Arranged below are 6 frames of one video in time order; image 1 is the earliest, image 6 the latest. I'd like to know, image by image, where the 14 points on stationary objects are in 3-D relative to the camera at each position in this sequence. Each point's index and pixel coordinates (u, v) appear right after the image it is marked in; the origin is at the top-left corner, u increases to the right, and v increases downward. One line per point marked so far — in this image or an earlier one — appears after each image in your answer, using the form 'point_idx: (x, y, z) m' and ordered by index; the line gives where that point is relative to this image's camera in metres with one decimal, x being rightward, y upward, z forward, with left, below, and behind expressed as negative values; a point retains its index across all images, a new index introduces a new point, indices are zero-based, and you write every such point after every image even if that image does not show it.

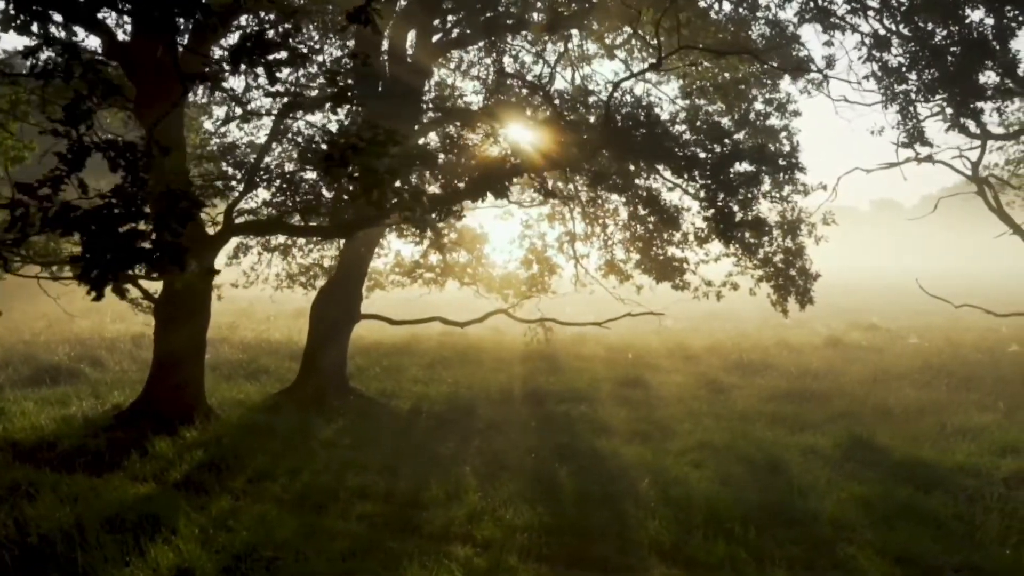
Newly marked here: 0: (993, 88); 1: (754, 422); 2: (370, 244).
0: (+5.7, +2.3, +10.3) m
1: (+3.4, -1.9, +12.5) m
2: (-2.3, +0.7, +14.2) m
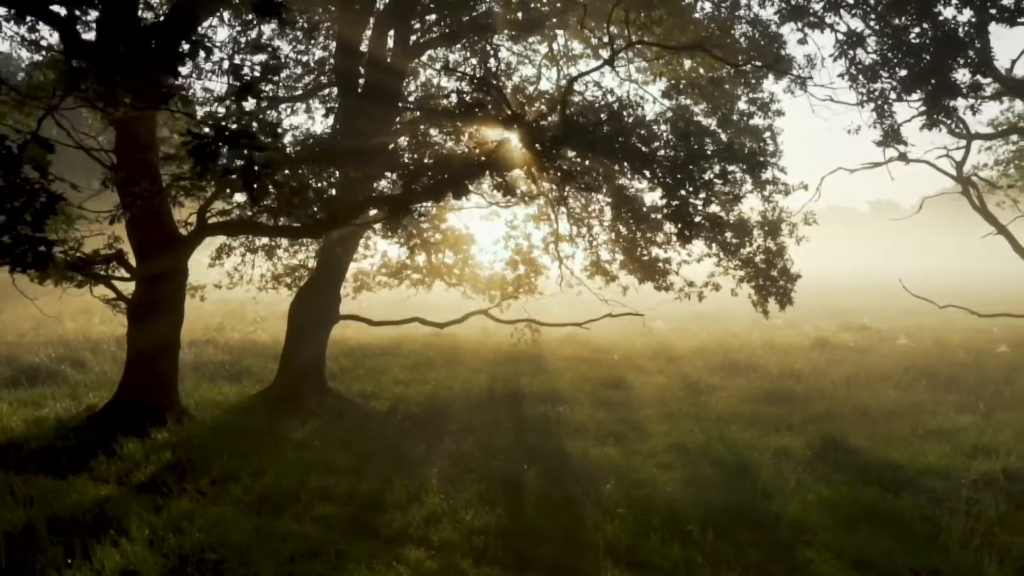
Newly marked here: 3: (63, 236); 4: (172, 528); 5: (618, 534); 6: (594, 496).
0: (+5.3, +2.3, +10.2) m
1: (+3.1, -1.9, +12.4) m
2: (-2.6, +0.6, +14.1) m
3: (-6.3, +0.7, +12.5) m
4: (-2.9, -2.0, +7.4) m
5: (+0.9, -2.1, +7.4) m
6: (+0.8, -2.0, +8.5) m
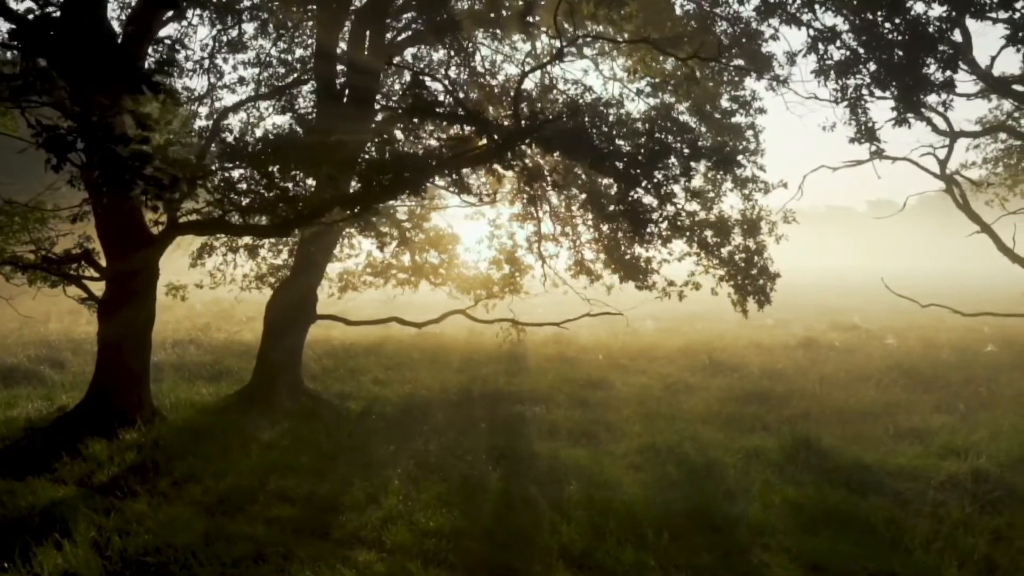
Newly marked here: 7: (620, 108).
0: (+4.9, +2.4, +10.1) m
1: (+2.7, -1.9, +12.3) m
2: (-3.0, +0.6, +14.0) m
3: (-6.7, +0.7, +12.4) m
4: (-3.3, -2.0, +7.4) m
5: (+0.5, -2.1, +7.3) m
6: (+0.4, -2.0, +8.4) m
7: (+1.5, +2.3, +11.4) m
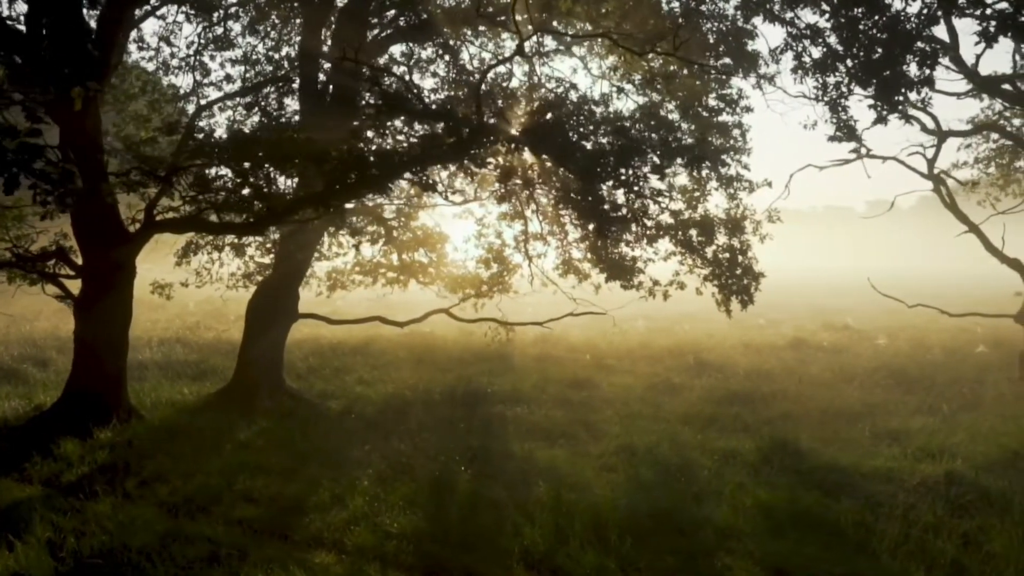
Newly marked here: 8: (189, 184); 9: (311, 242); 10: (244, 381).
0: (+4.6, +2.4, +10.0) m
1: (+2.4, -1.9, +12.2) m
2: (-3.3, +0.7, +13.9) m
3: (-7.0, +0.8, +12.3) m
4: (-3.6, -2.0, +7.3) m
5: (+0.2, -2.0, +7.2) m
6: (+0.1, -2.0, +8.3) m
7: (+1.2, +2.3, +11.3) m
8: (-3.7, +1.2, +10.2) m
9: (-3.2, +0.8, +13.8) m
10: (-4.2, -1.4, +13.7) m
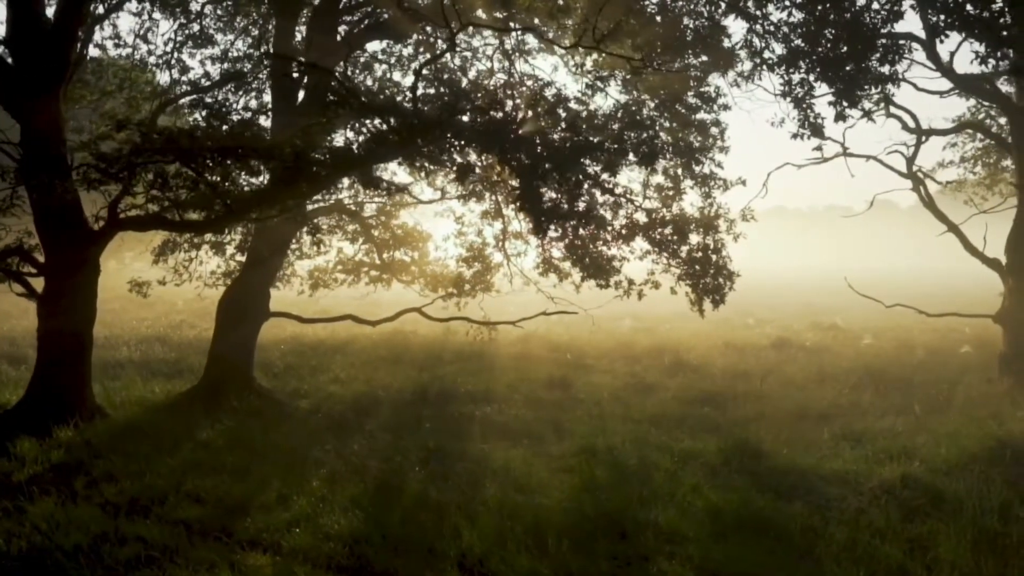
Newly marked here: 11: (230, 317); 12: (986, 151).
0: (+4.1, +2.4, +9.9) m
1: (+1.9, -1.9, +12.0) m
2: (-3.7, +0.7, +13.8) m
3: (-7.5, +0.8, +12.3) m
4: (-4.1, -2.0, +7.2) m
5: (-0.3, -2.0, +7.1) m
6: (-0.4, -2.0, +8.2) m
7: (+0.8, +2.3, +11.2) m
8: (-4.2, +1.2, +10.1) m
9: (-3.6, +0.8, +13.7) m
10: (-4.6, -1.4, +13.7) m
11: (-4.5, -0.4, +13.9) m
12: (+9.8, +2.8, +18.2) m
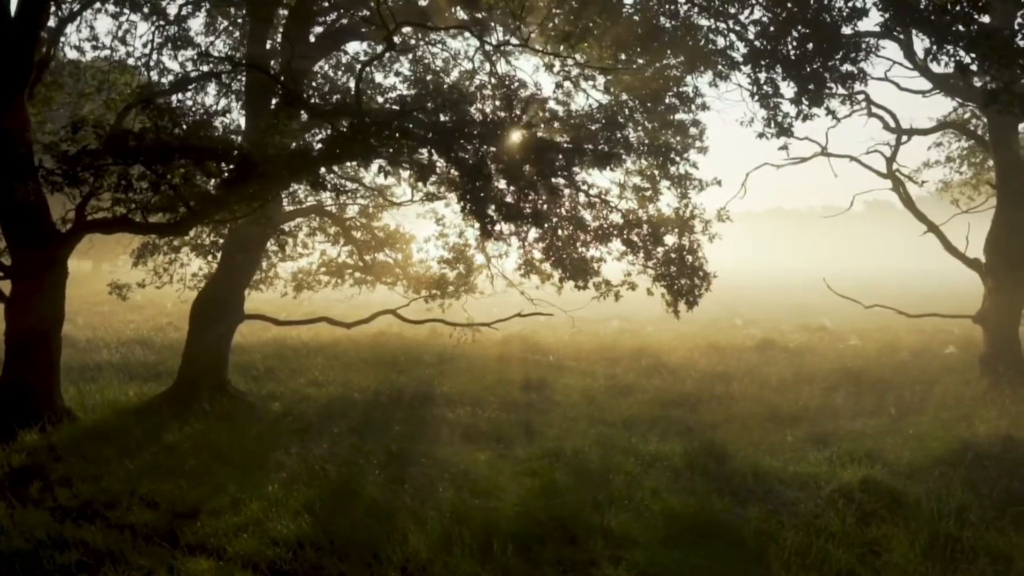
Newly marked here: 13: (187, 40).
0: (+3.7, +2.4, +9.8) m
1: (+1.5, -1.9, +12.0) m
2: (-4.1, +0.7, +13.8) m
3: (-7.9, +0.8, +12.2) m
4: (-4.5, -2.0, +7.1) m
5: (-0.7, -2.1, +7.0) m
6: (-0.8, -2.0, +8.1) m
7: (+0.3, +2.3, +11.1) m
8: (-4.6, +1.2, +10.1) m
9: (-4.0, +0.7, +13.7) m
10: (-5.0, -1.4, +13.6) m
11: (-4.9, -0.5, +13.8) m
12: (+9.4, +2.8, +18.1) m
13: (-6.4, +4.8, +17.2) m
